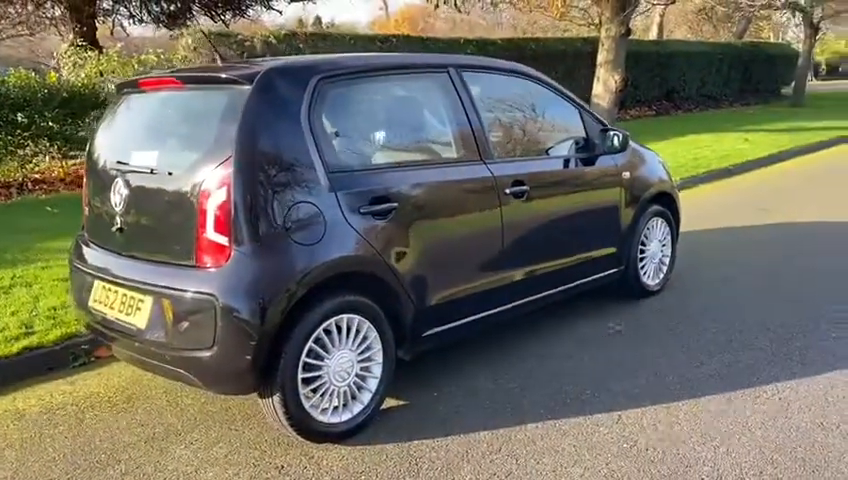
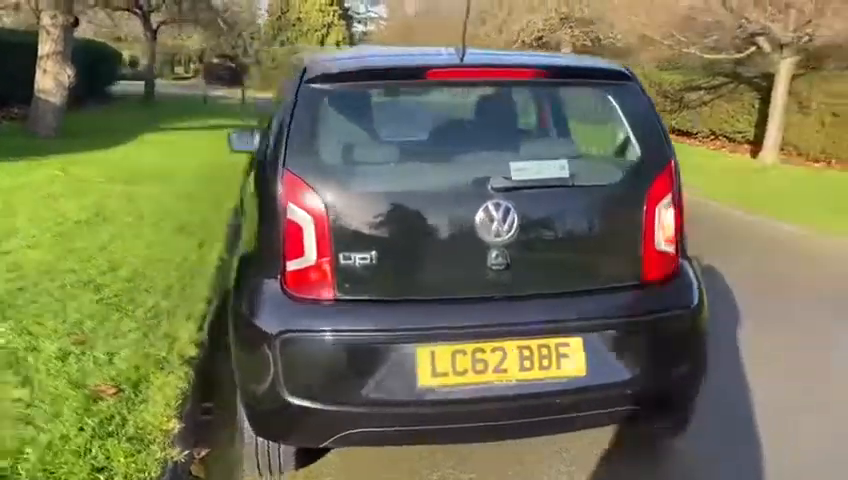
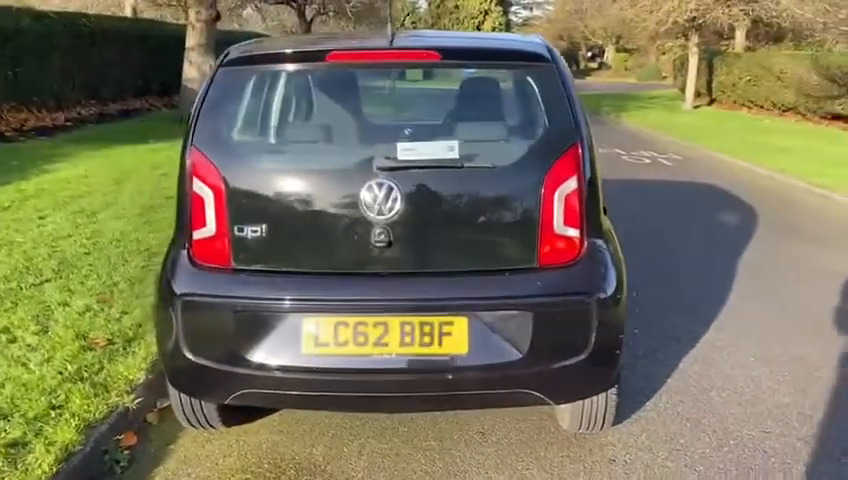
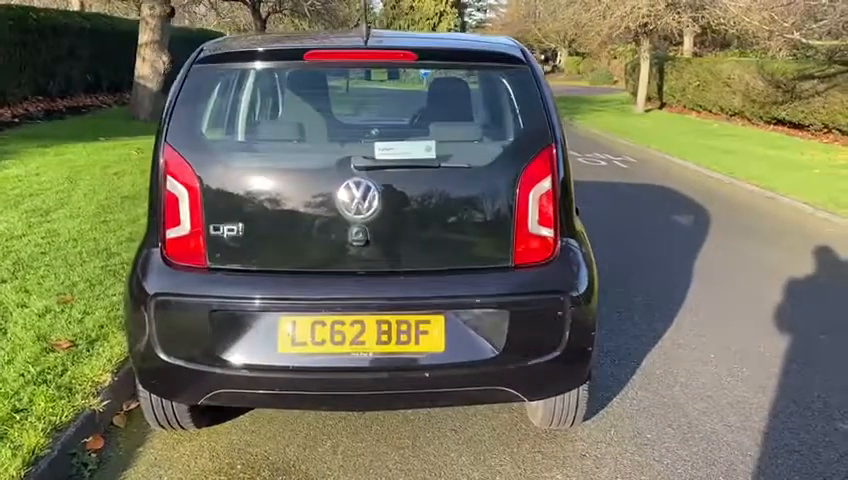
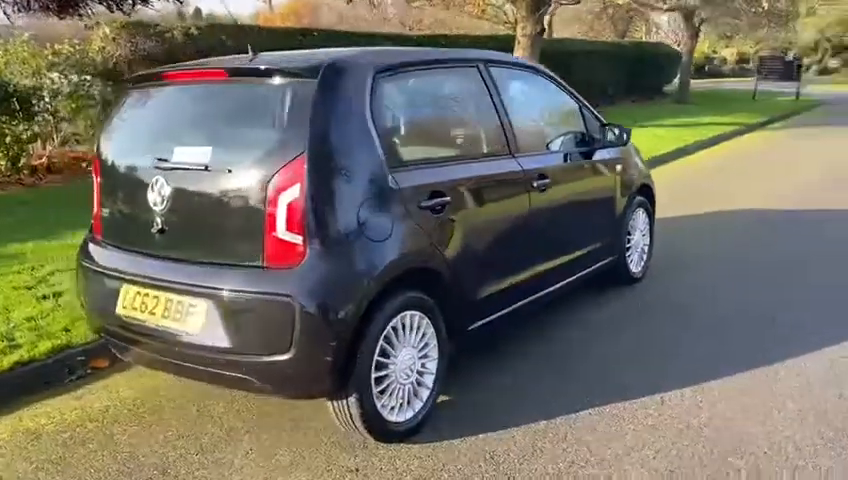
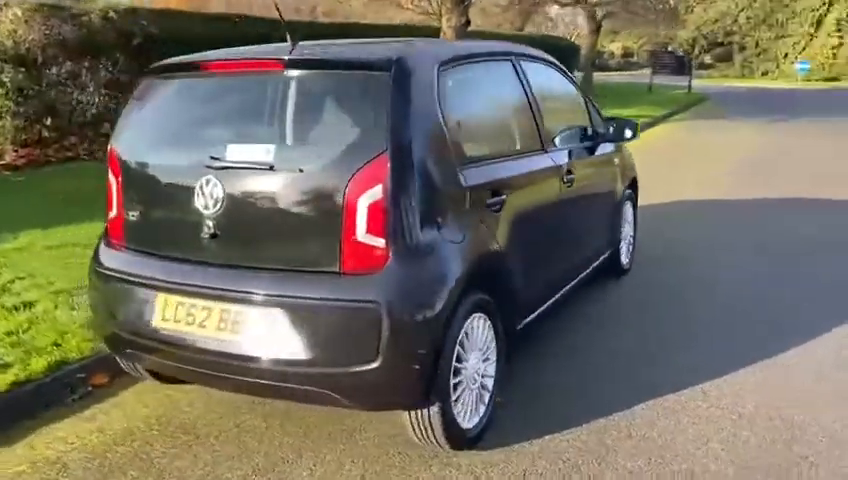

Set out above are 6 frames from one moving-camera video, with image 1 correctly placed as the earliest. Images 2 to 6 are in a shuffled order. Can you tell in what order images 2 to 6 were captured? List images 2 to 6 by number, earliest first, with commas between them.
5, 6, 3, 4, 2
